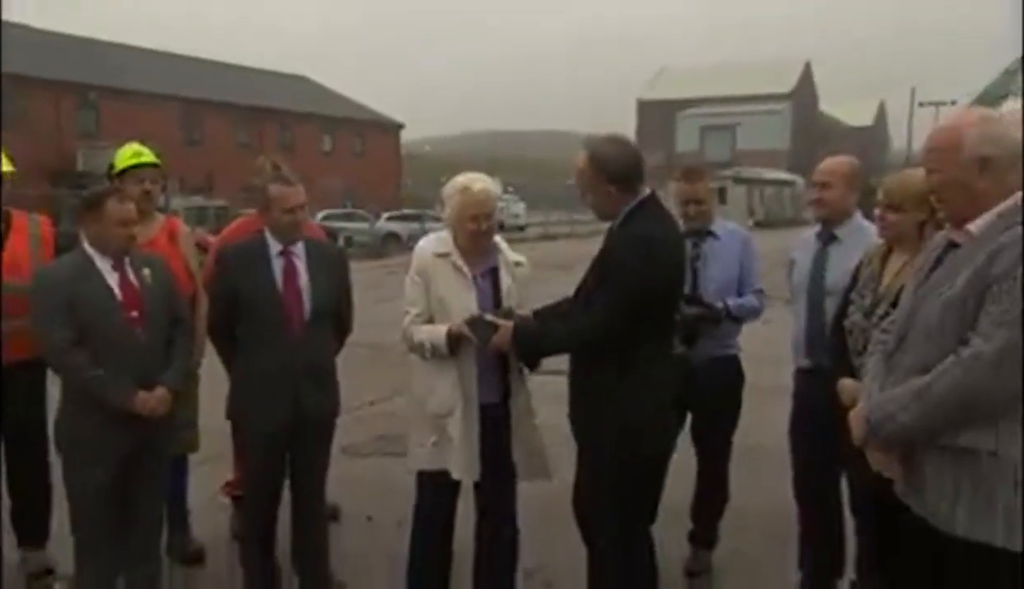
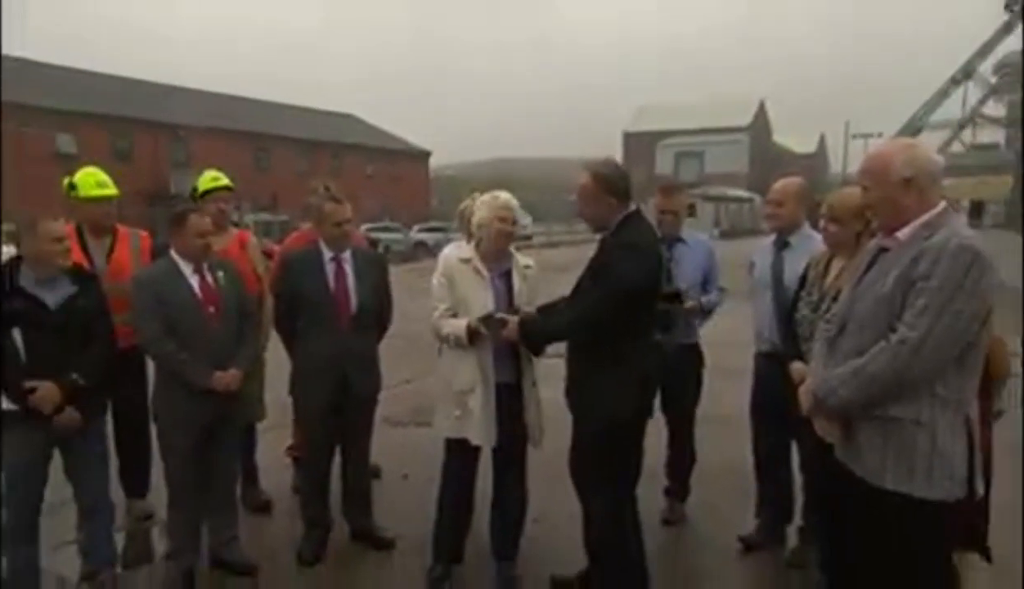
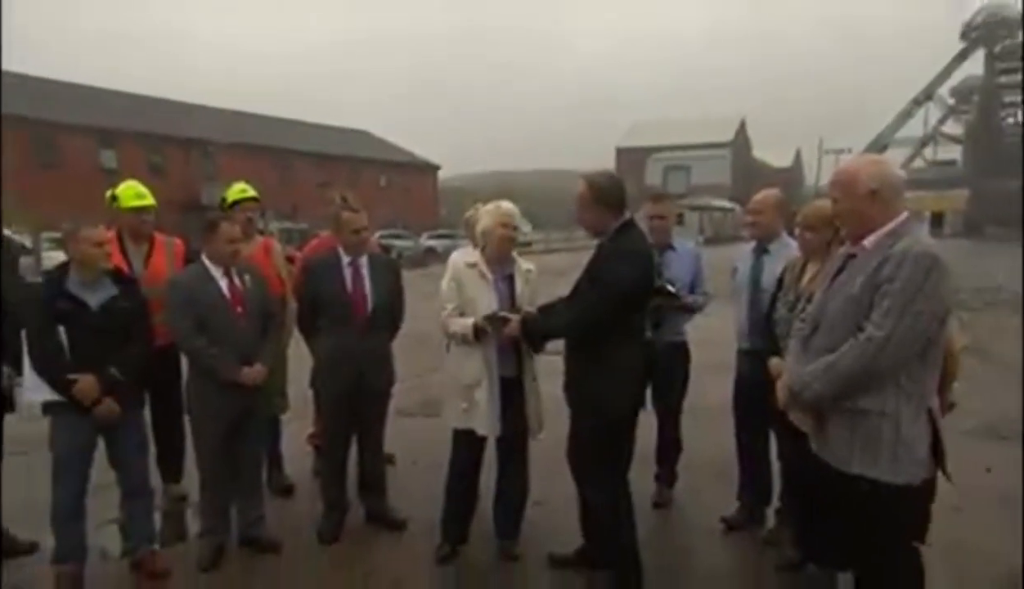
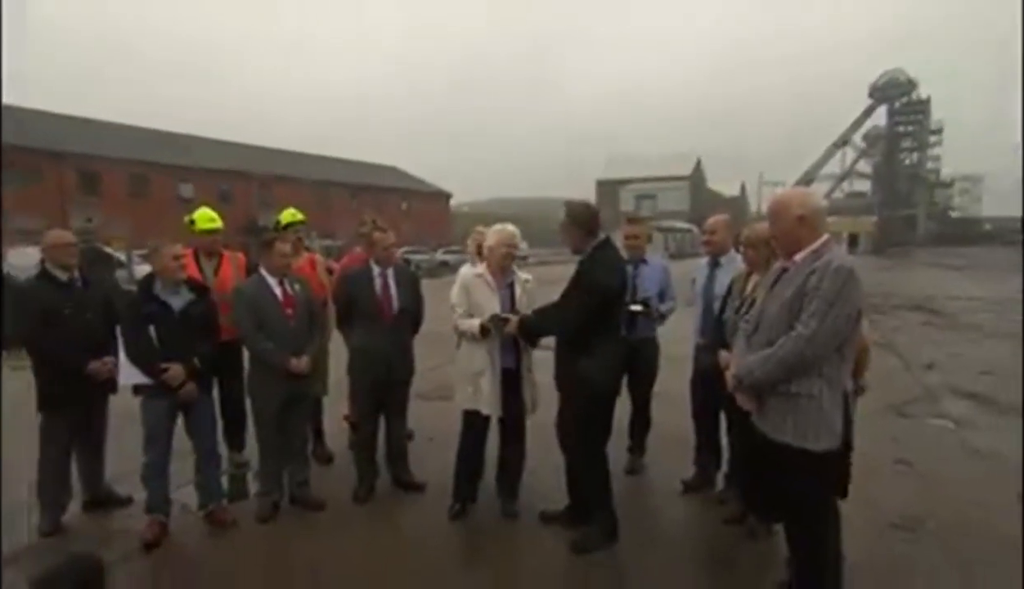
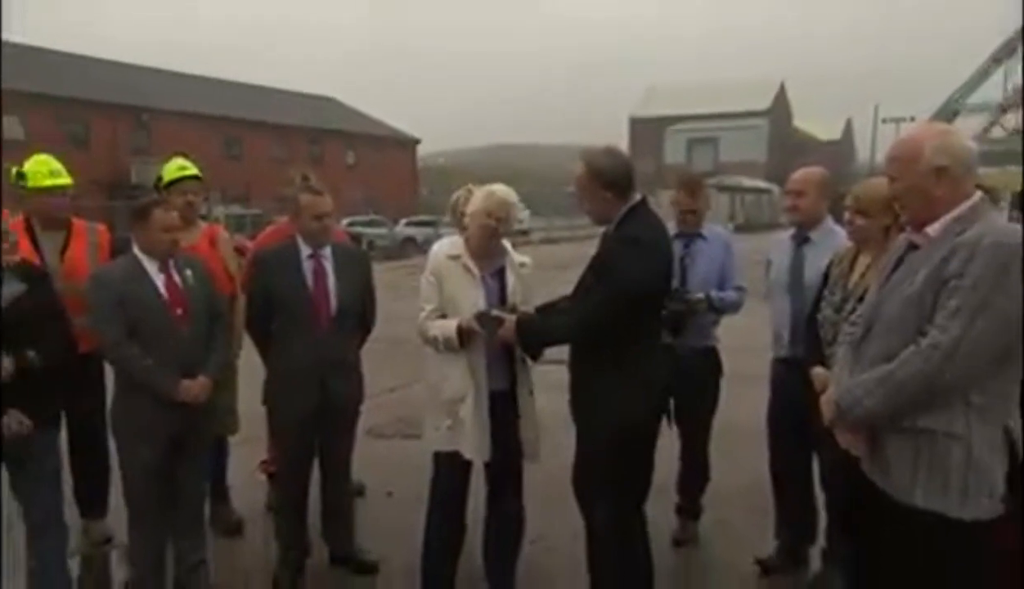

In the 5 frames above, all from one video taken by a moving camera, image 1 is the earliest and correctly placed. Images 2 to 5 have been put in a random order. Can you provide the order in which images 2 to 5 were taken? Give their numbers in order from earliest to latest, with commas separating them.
5, 2, 3, 4
